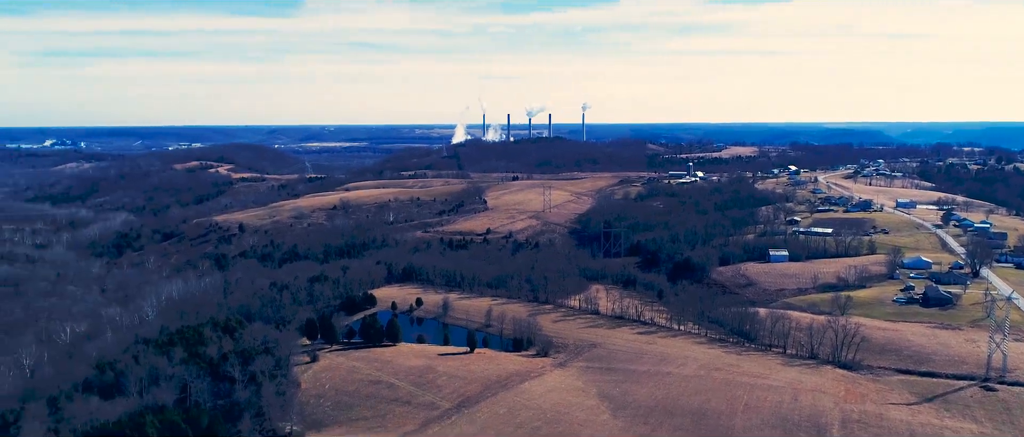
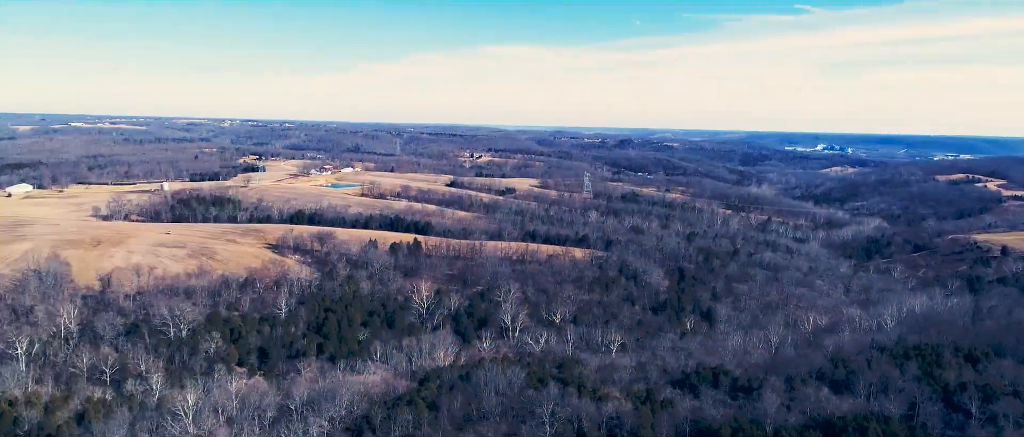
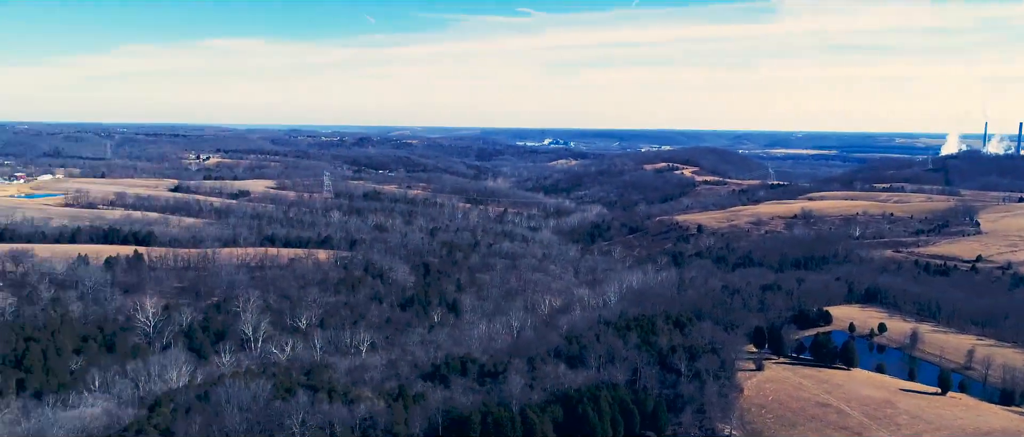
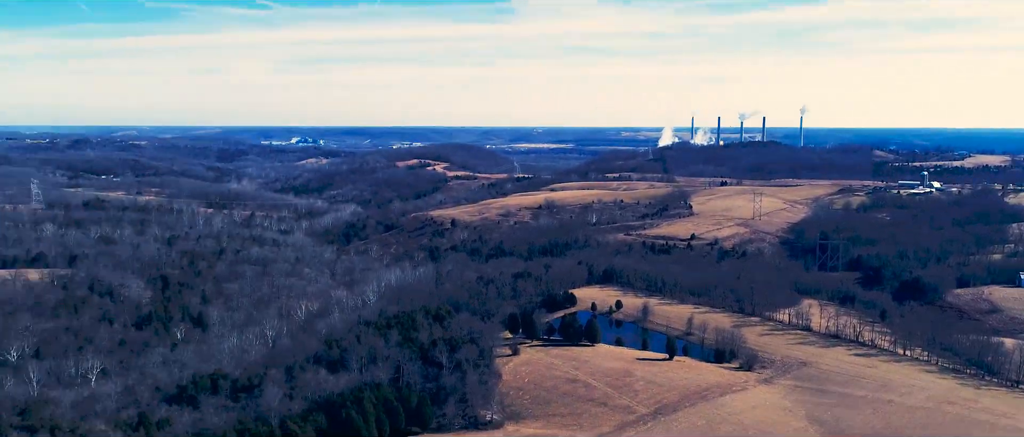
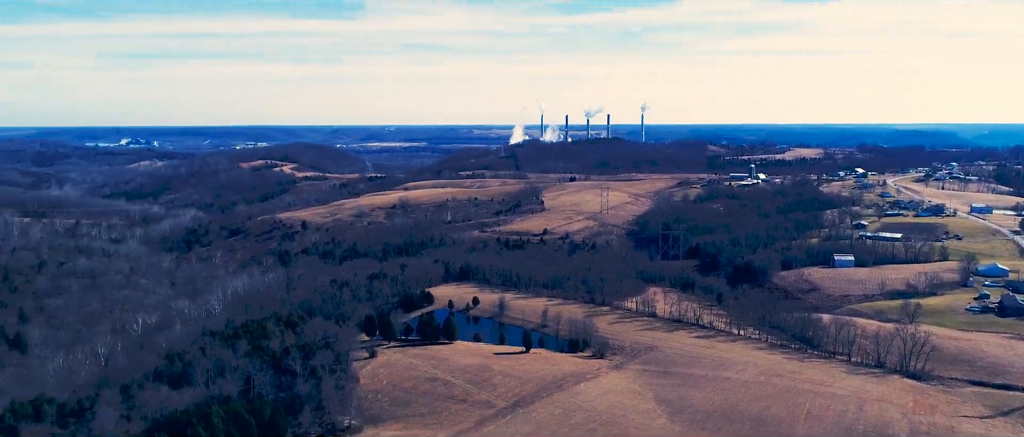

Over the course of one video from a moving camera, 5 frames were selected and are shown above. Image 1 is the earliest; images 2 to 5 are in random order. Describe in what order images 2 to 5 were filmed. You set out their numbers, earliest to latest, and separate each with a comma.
5, 4, 3, 2
